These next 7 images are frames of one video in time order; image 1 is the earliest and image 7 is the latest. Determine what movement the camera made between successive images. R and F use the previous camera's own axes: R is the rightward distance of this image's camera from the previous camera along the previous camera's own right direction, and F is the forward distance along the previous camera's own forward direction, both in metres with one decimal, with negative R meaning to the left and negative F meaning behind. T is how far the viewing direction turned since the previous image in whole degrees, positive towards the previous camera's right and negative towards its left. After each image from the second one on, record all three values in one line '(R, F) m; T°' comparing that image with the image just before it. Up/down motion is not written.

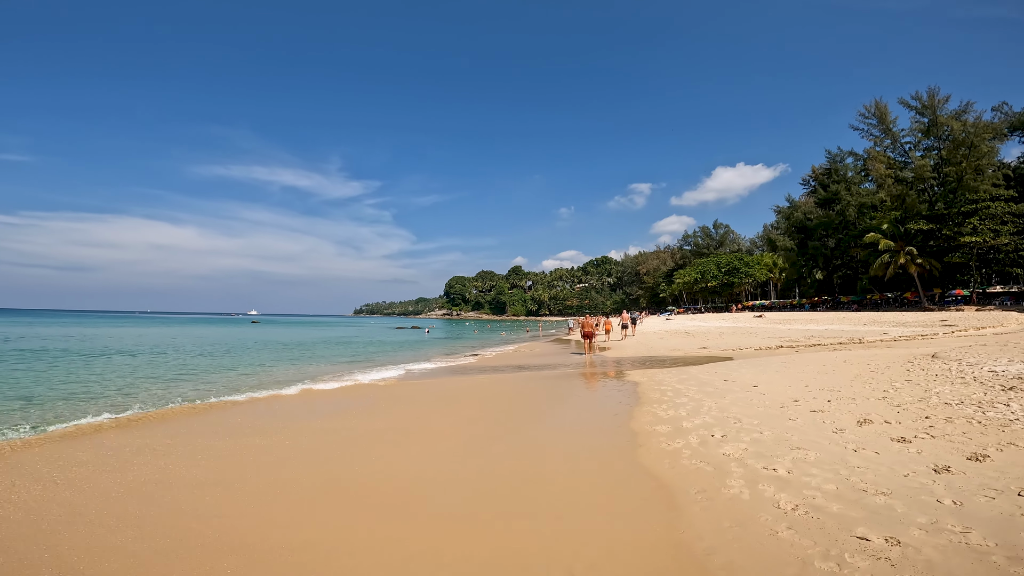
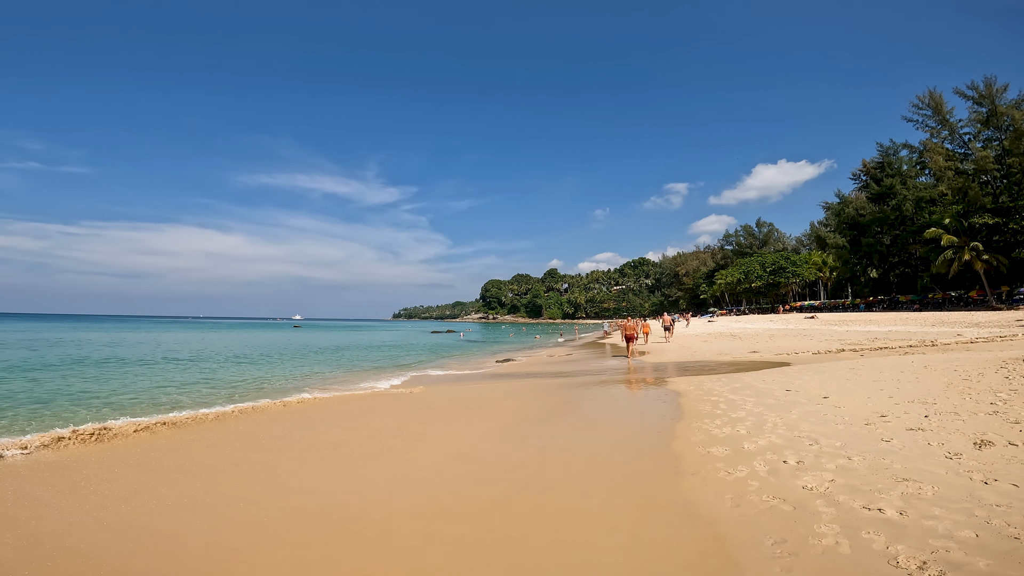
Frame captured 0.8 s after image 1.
(+0.1, +0.8) m; -4°
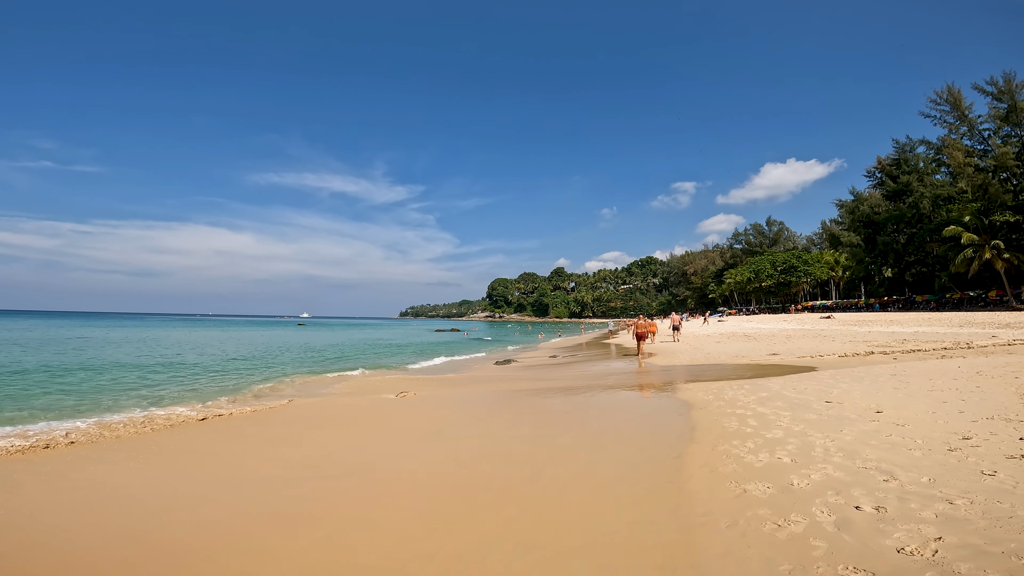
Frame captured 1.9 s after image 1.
(+0.1, +1.0) m; -1°
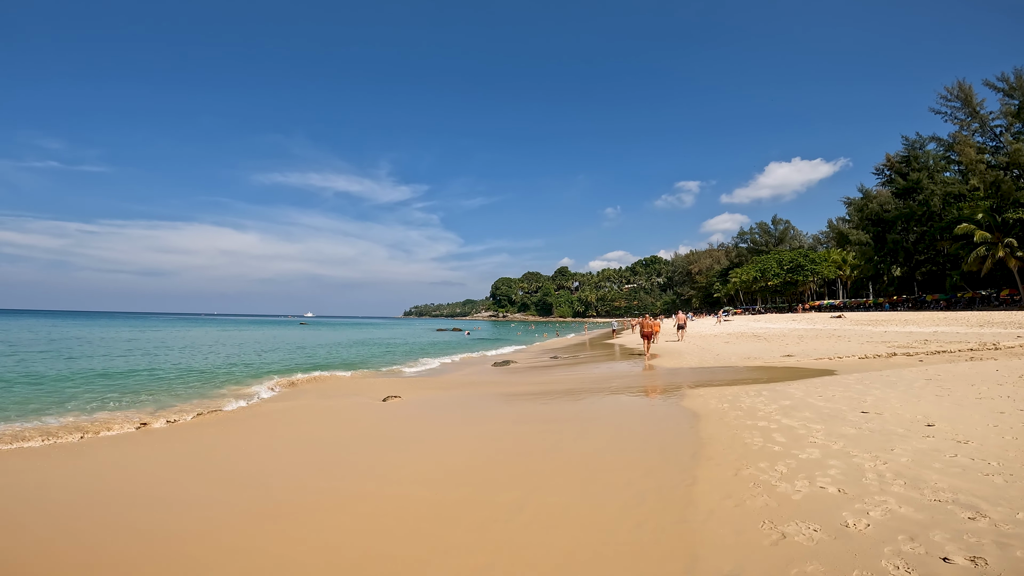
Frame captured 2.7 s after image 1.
(+0.1, +0.7) m; 0°
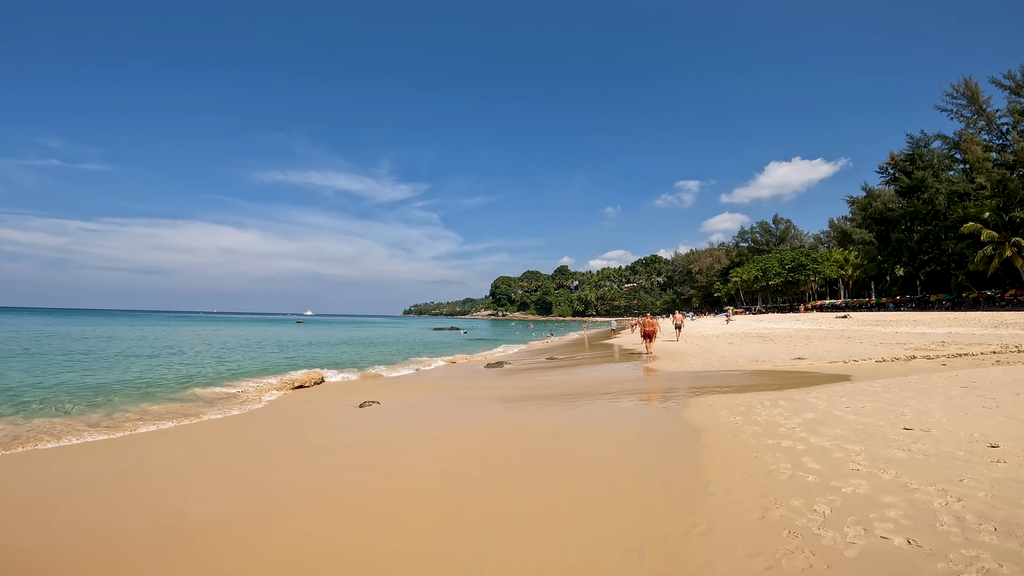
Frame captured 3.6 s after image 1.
(+0.2, +0.9) m; 0°
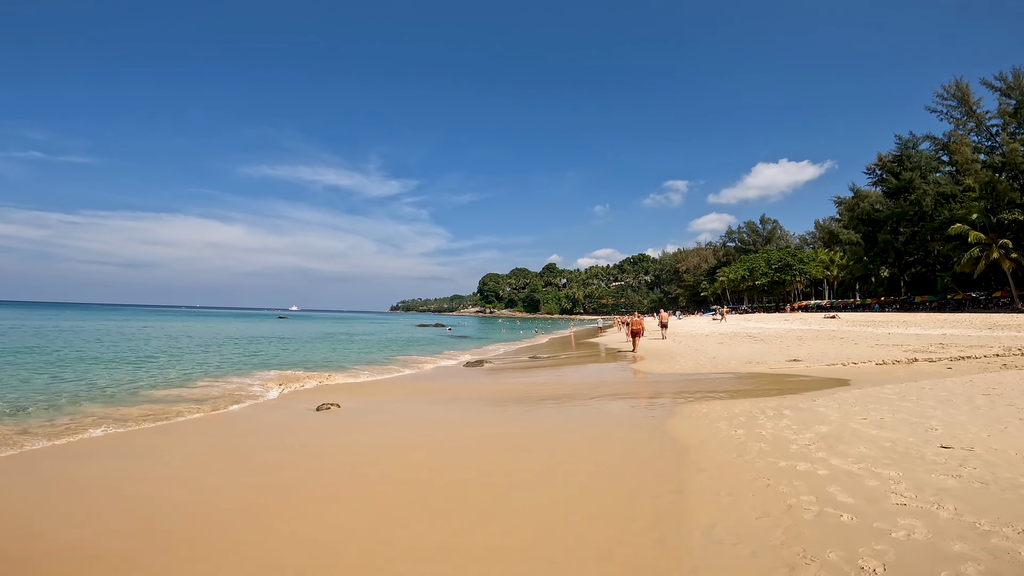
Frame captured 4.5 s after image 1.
(+0.3, +1.0) m; +1°
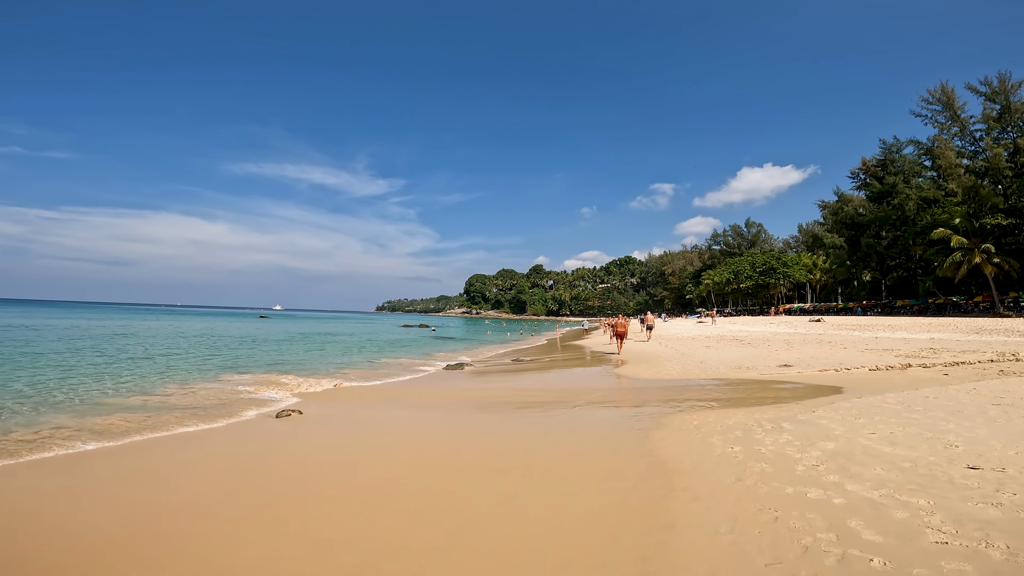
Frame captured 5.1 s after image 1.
(+0.2, +0.7) m; +2°
